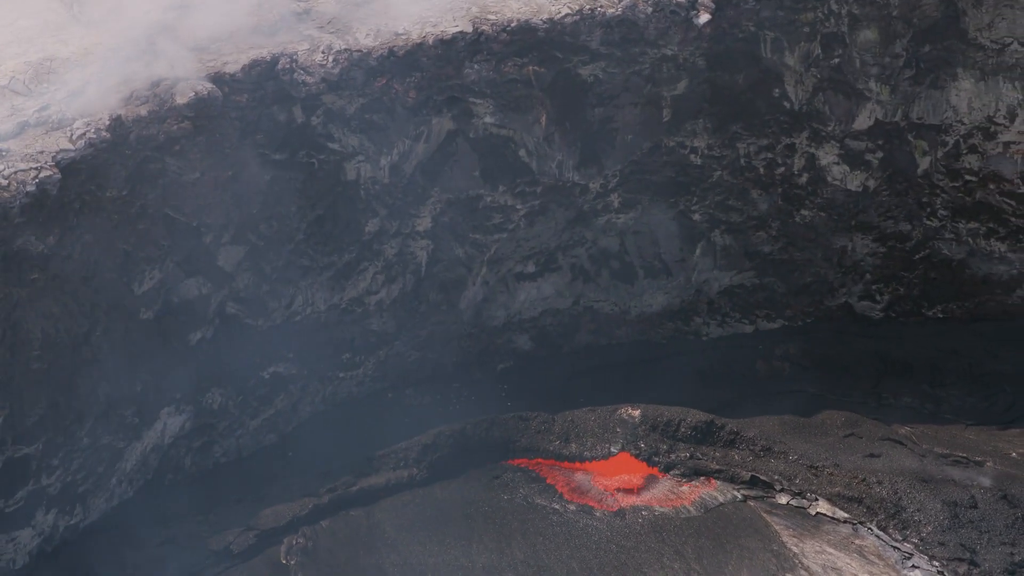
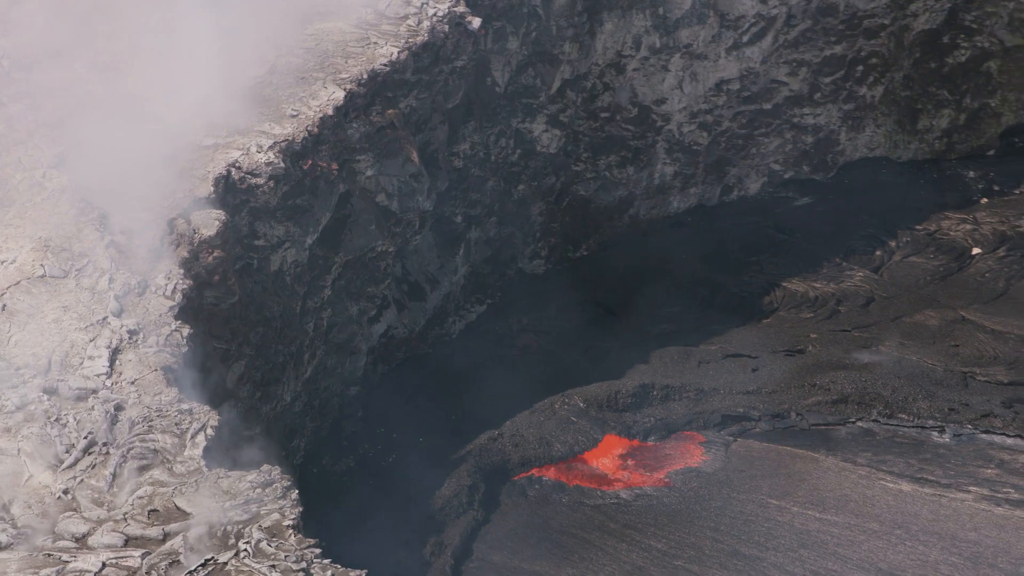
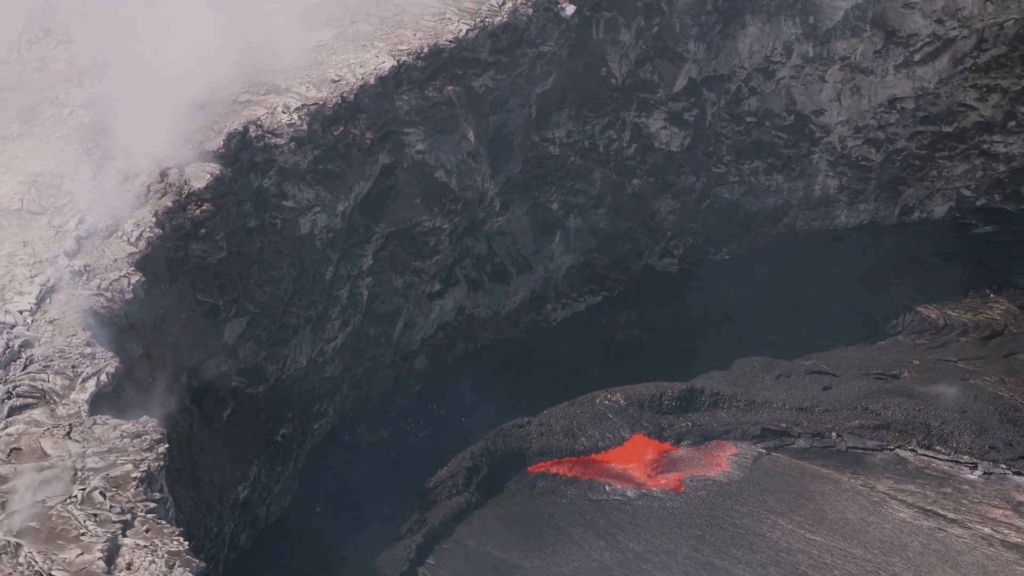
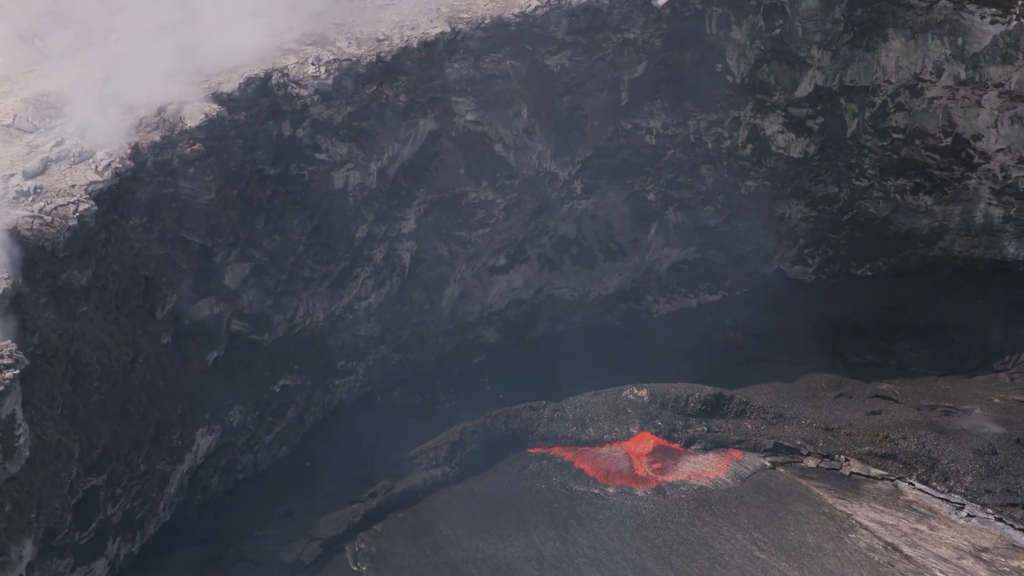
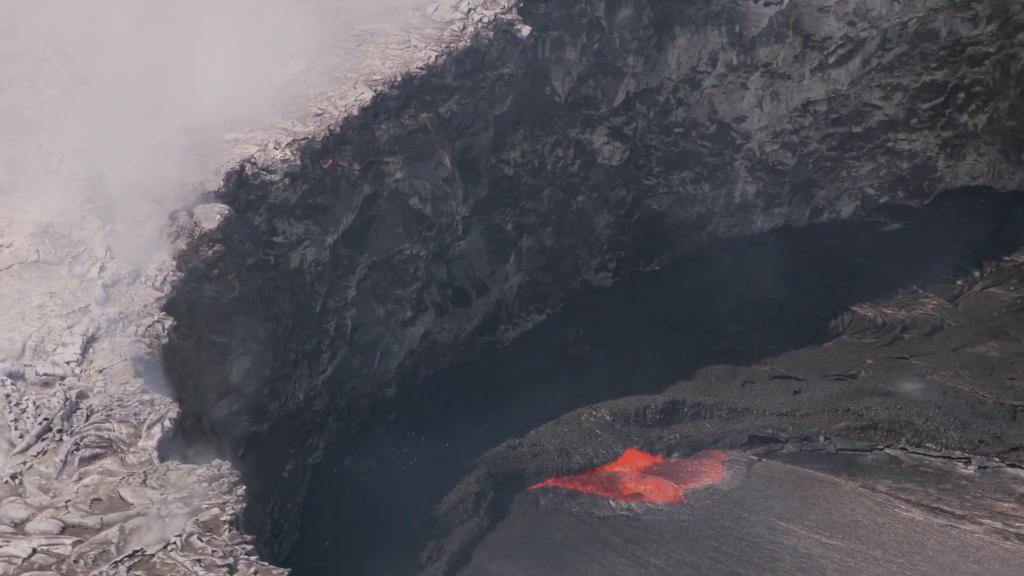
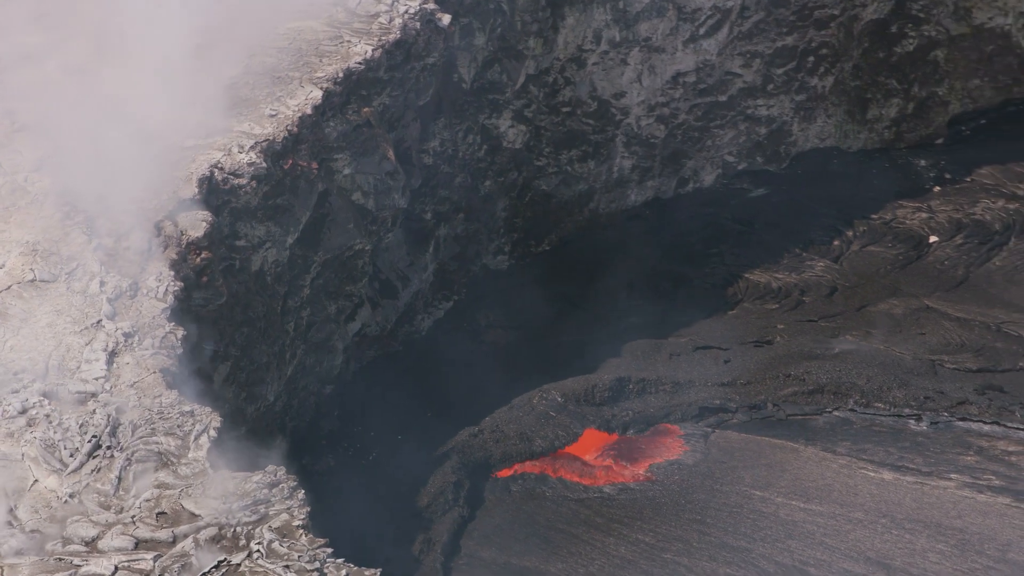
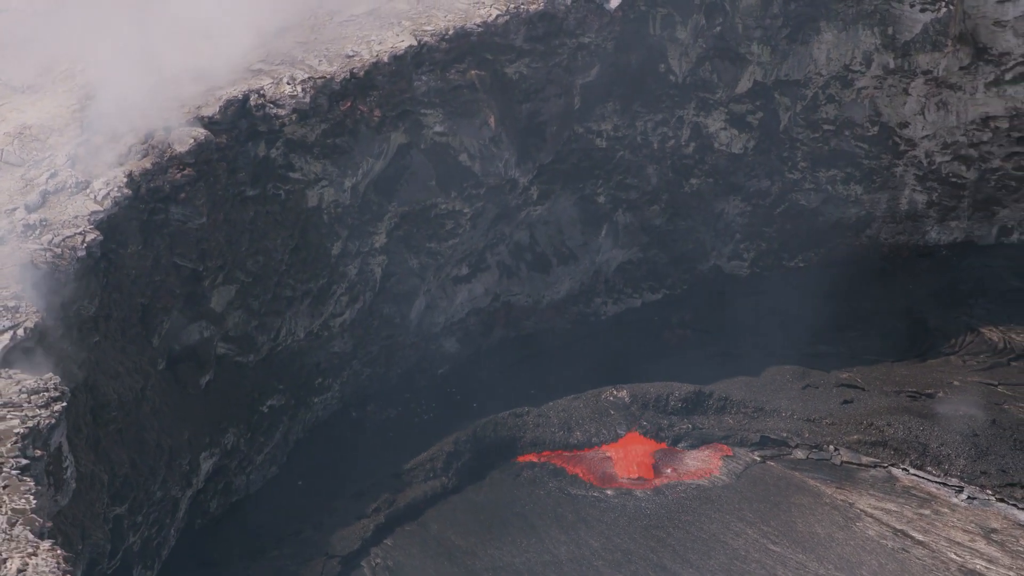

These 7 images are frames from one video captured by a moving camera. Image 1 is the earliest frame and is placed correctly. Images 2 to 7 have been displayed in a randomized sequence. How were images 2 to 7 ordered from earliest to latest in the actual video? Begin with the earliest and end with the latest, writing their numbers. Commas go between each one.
4, 7, 3, 5, 2, 6
